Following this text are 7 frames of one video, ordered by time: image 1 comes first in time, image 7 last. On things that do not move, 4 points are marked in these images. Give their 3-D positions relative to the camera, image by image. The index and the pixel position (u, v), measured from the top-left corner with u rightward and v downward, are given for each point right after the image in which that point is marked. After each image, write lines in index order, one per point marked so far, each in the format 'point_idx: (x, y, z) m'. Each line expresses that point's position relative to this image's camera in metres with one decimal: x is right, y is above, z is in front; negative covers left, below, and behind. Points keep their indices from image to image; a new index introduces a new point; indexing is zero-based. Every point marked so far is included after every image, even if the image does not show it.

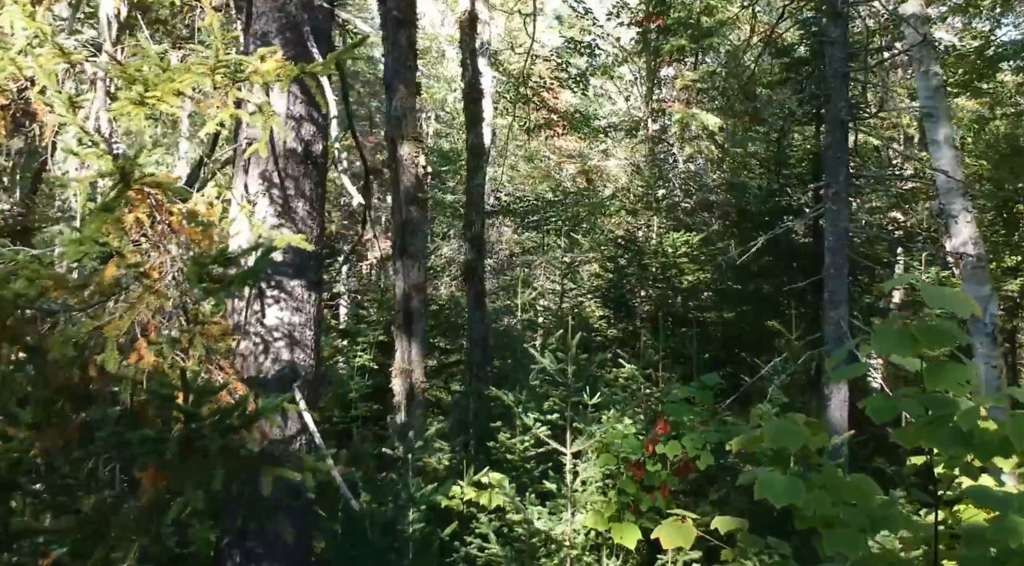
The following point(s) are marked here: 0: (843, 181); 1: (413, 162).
0: (+3.3, +1.0, +12.7) m
1: (-1.2, +1.5, +15.3) m
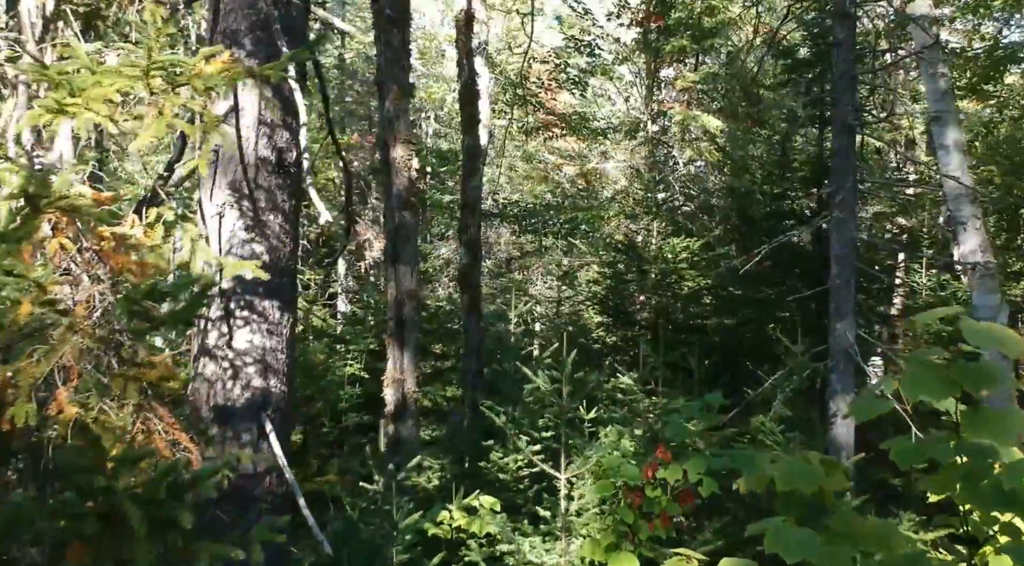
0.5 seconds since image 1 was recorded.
0: (+3.3, +0.9, +12.2) m
1: (-1.3, +1.4, +14.9) m
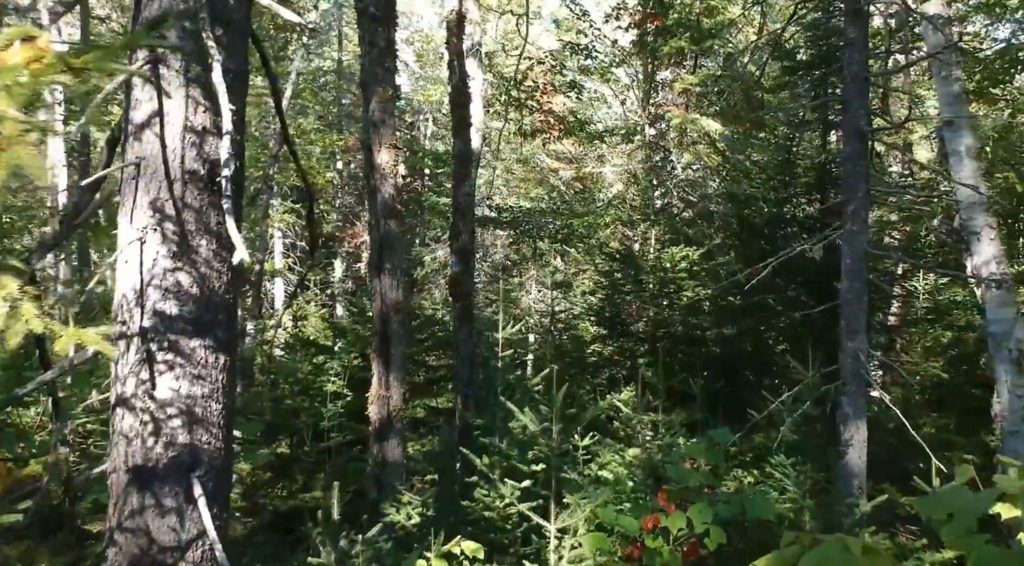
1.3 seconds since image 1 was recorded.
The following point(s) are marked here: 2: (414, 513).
0: (+3.2, +0.8, +11.5) m
1: (-1.4, +1.3, +14.1) m
2: (-0.7, -1.7, +9.4) m
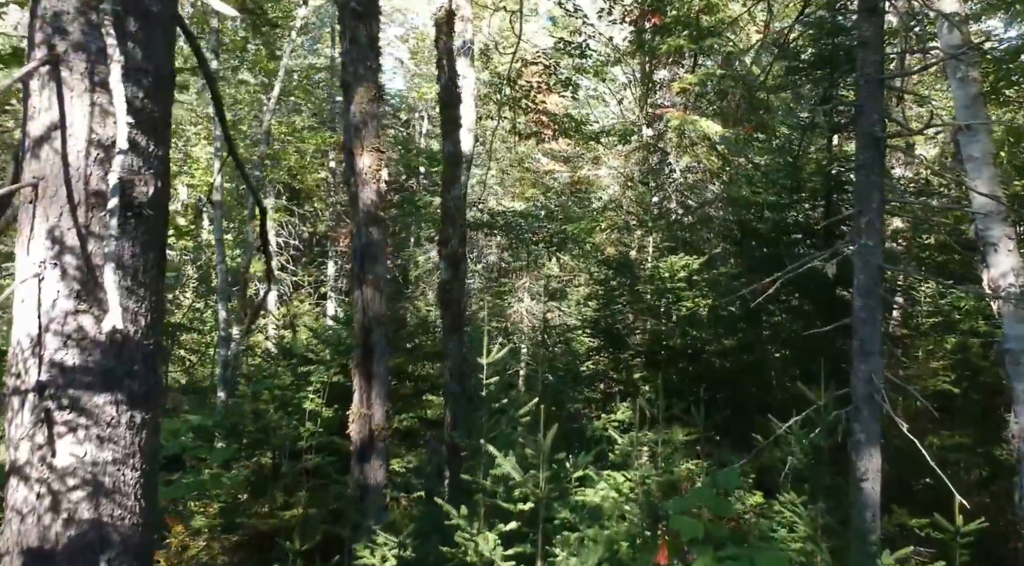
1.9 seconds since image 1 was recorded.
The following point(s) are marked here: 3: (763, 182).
0: (+3.1, +0.6, +10.7) m
1: (-1.5, +1.1, +13.3) m
2: (-0.8, -1.8, +8.6) m
3: (+3.4, +1.4, +17.2) m
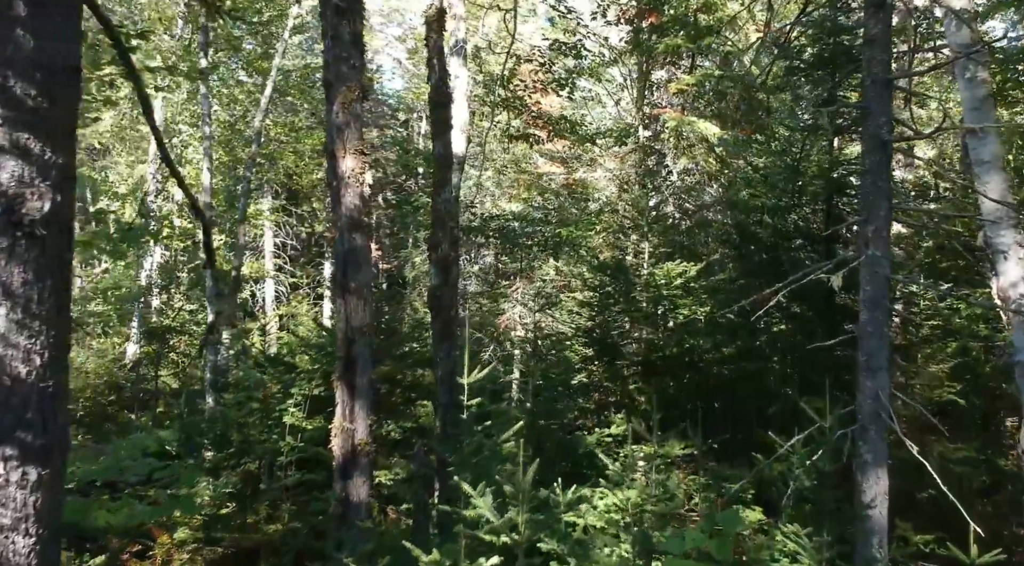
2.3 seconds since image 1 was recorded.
0: (+3.0, +0.5, +10.1) m
1: (-1.6, +1.1, +12.8) m
2: (-0.9, -1.9, +8.0) m
3: (+3.3, +1.3, +16.6) m
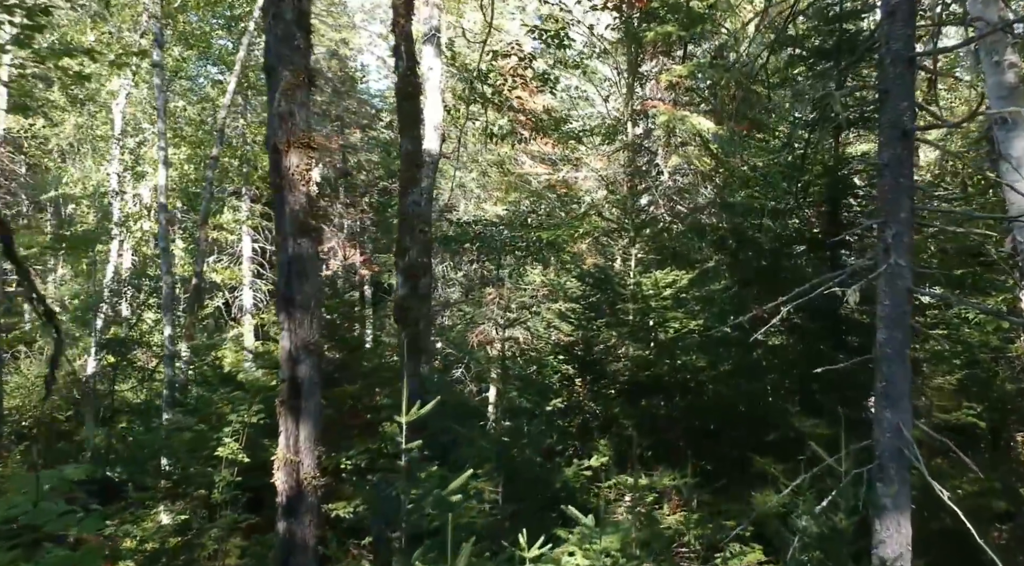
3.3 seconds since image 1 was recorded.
0: (+2.7, +0.4, +8.6) m
1: (-1.9, +1.0, +11.3) m
2: (-1.2, -2.0, +6.5) m
3: (+3.0, +1.2, +15.1) m
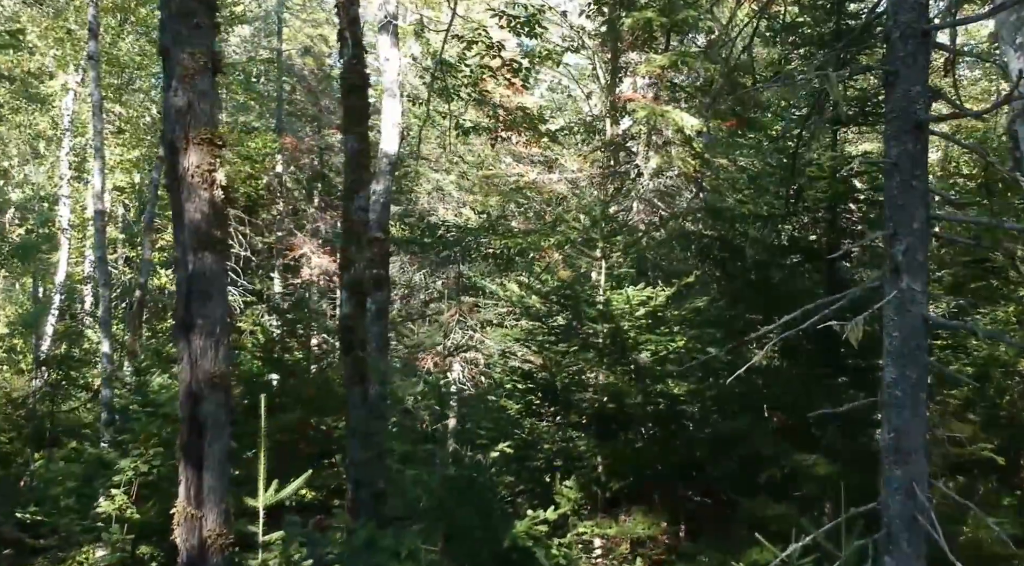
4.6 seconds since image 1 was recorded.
0: (+2.2, +0.3, +6.9) m
1: (-2.3, +0.8, +9.6) m
2: (-1.7, -2.2, +4.8) m
3: (+2.6, +1.0, +13.4) m
